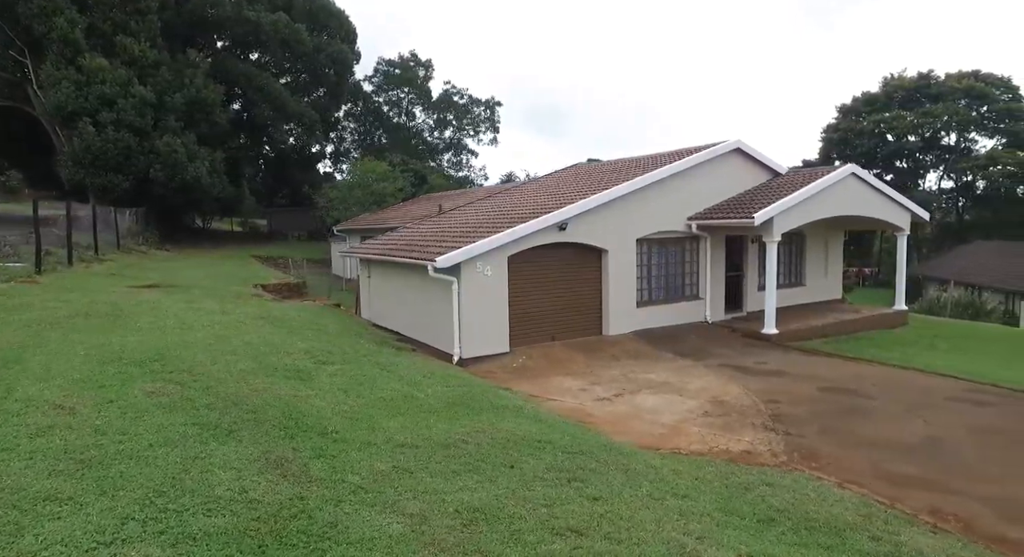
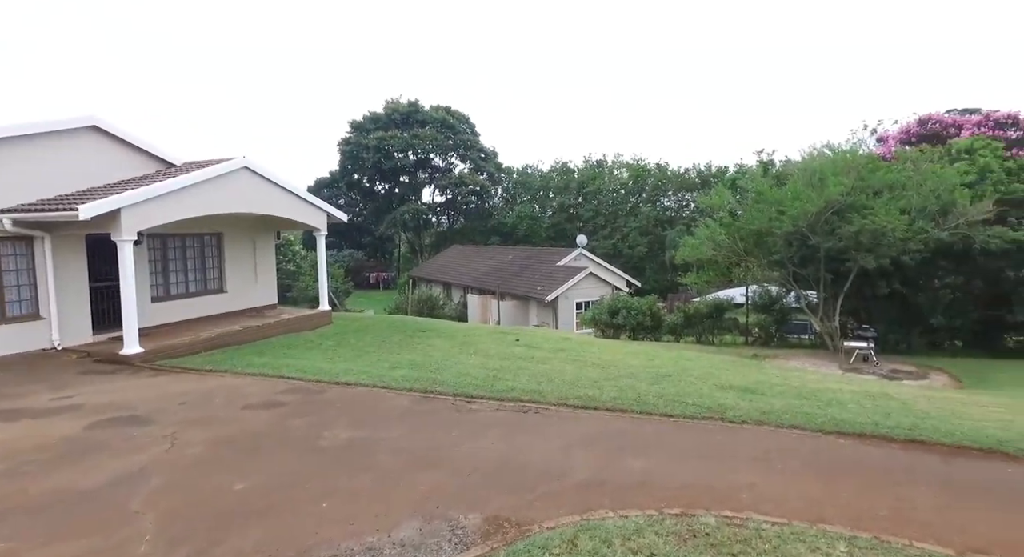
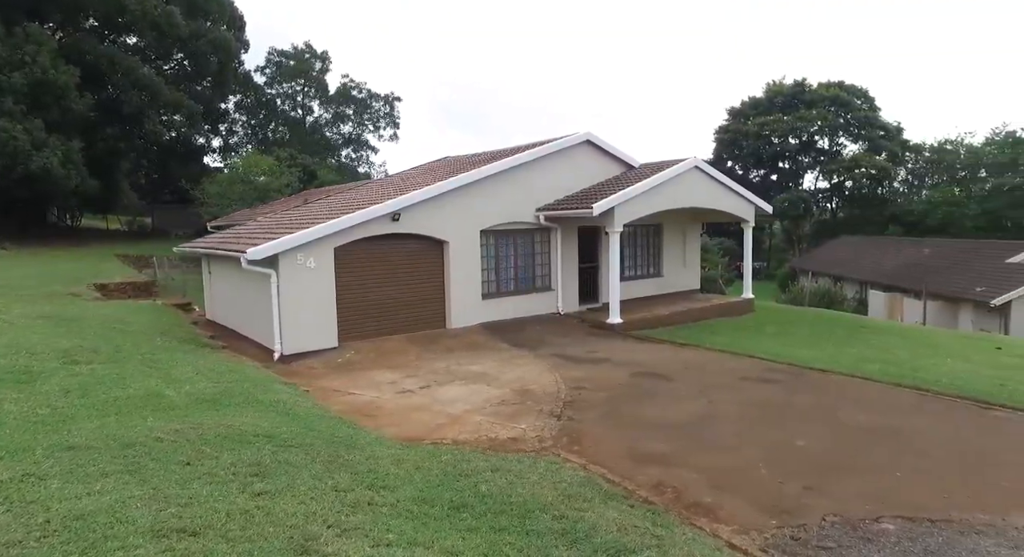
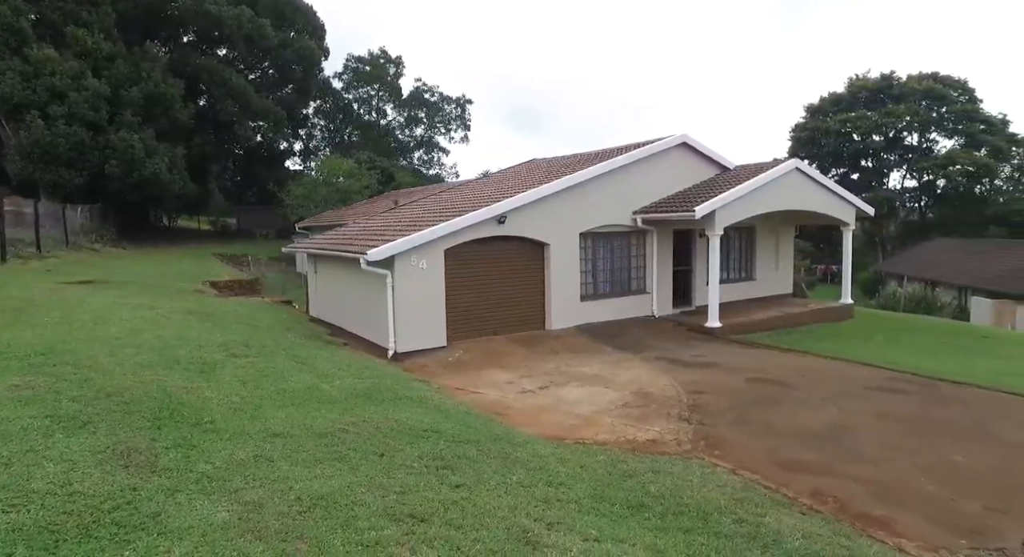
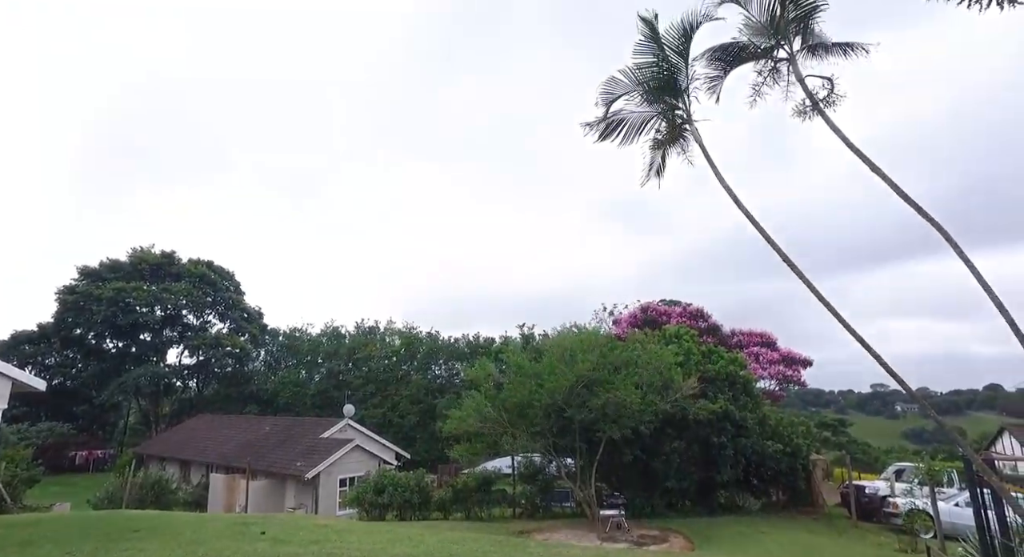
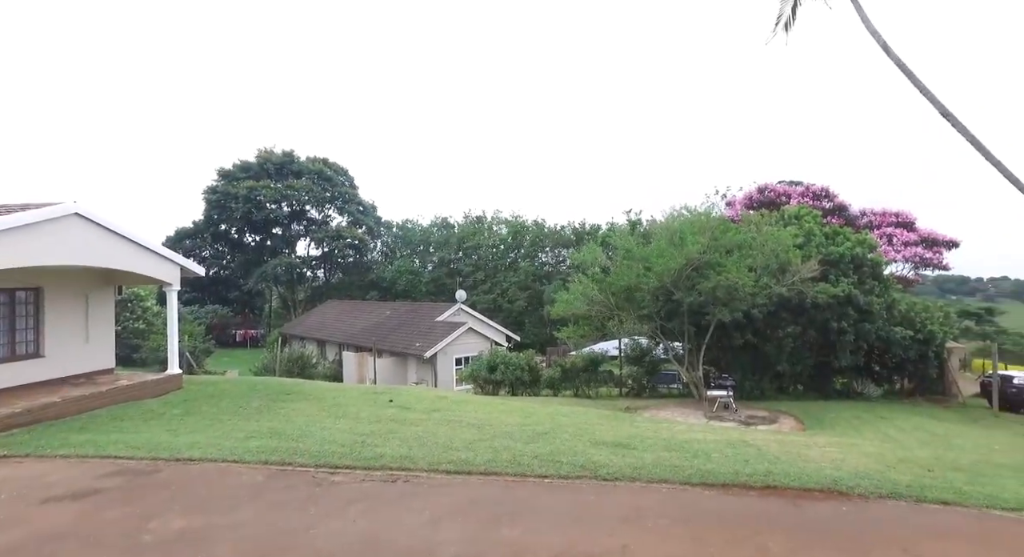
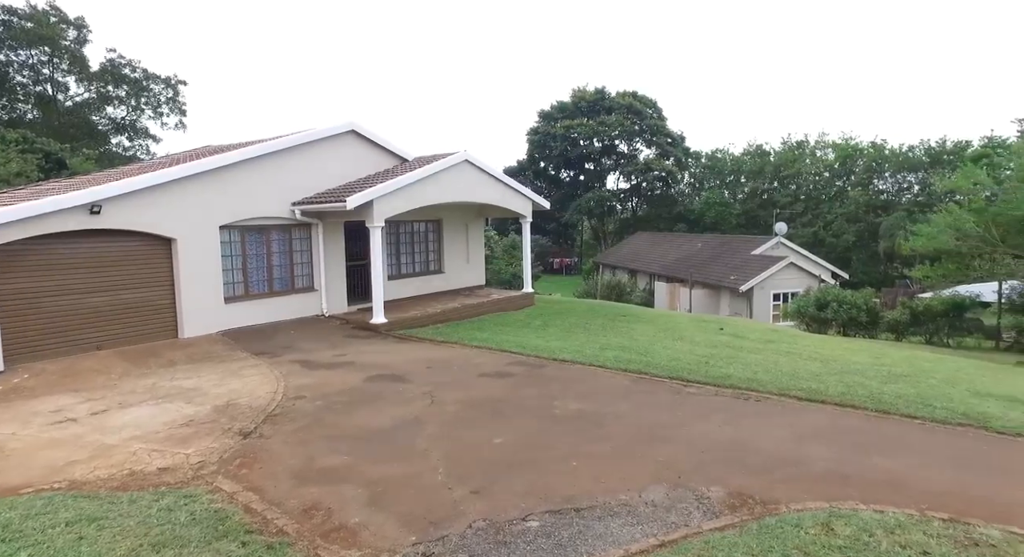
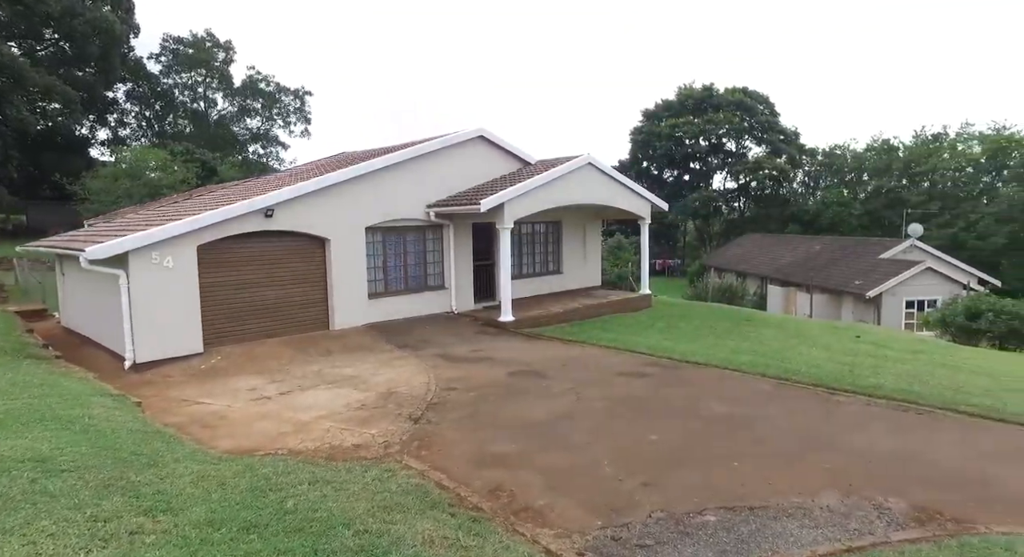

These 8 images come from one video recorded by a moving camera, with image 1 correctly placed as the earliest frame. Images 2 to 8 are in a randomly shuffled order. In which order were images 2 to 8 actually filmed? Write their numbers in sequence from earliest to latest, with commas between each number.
4, 3, 8, 7, 2, 6, 5
